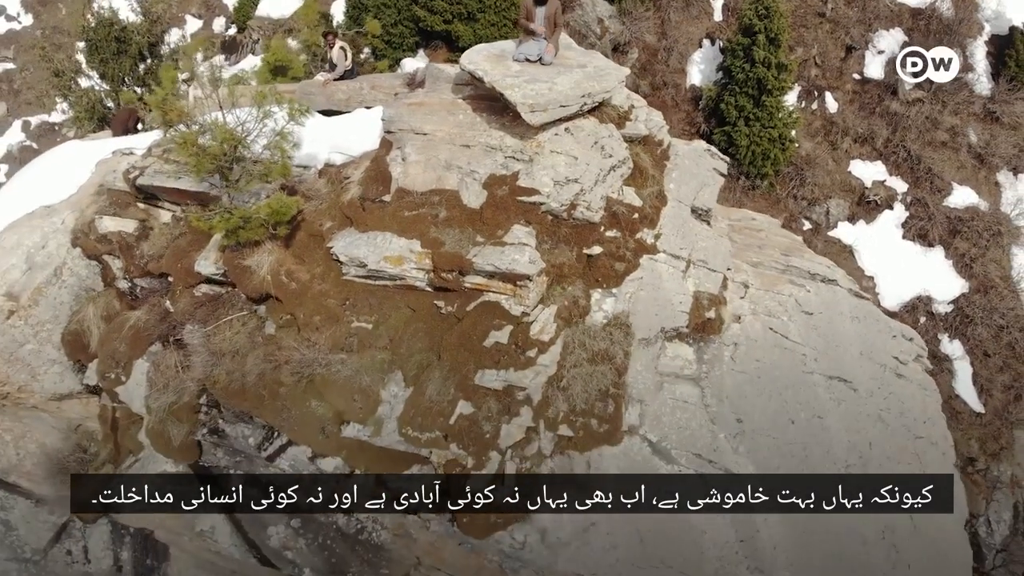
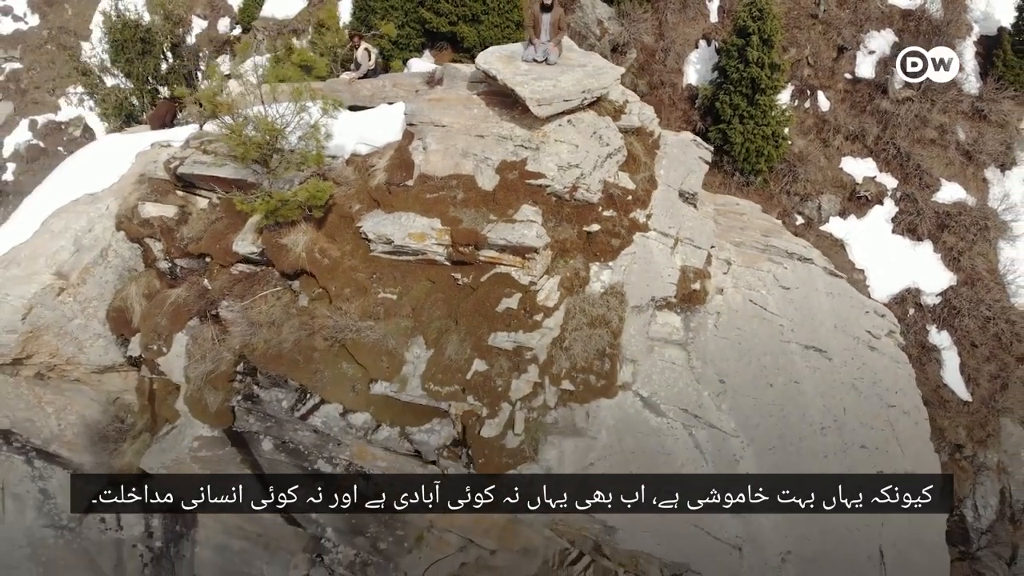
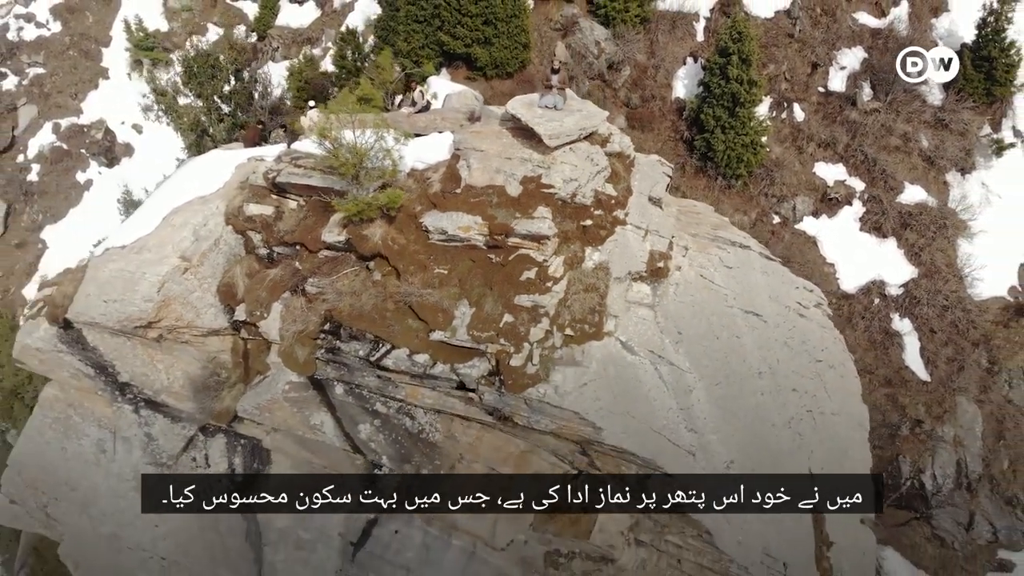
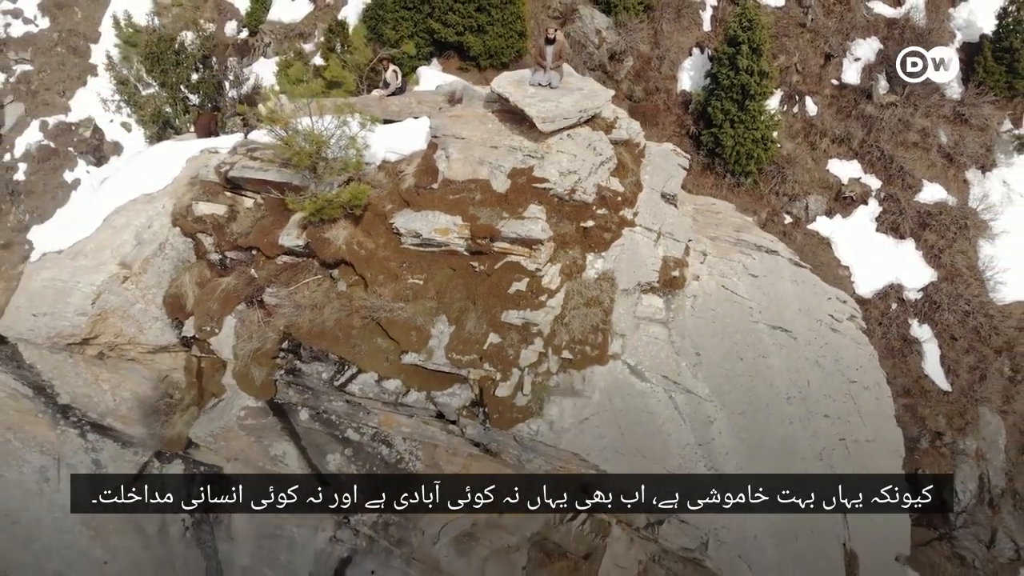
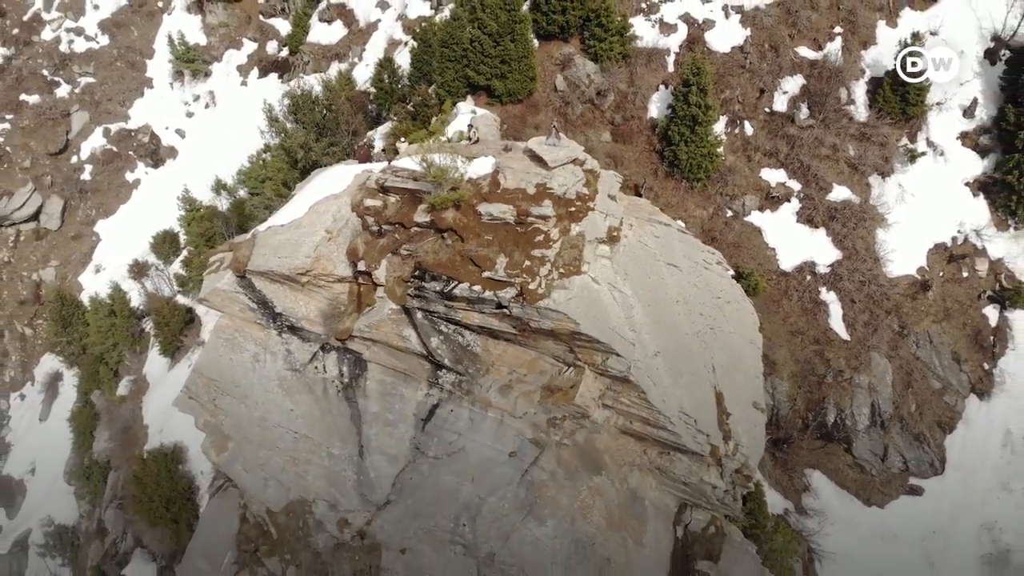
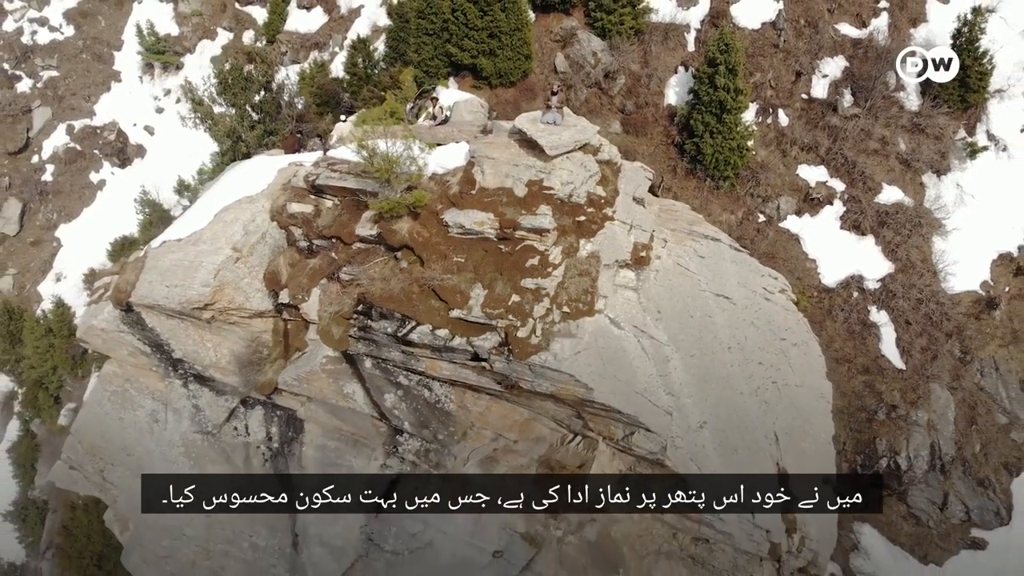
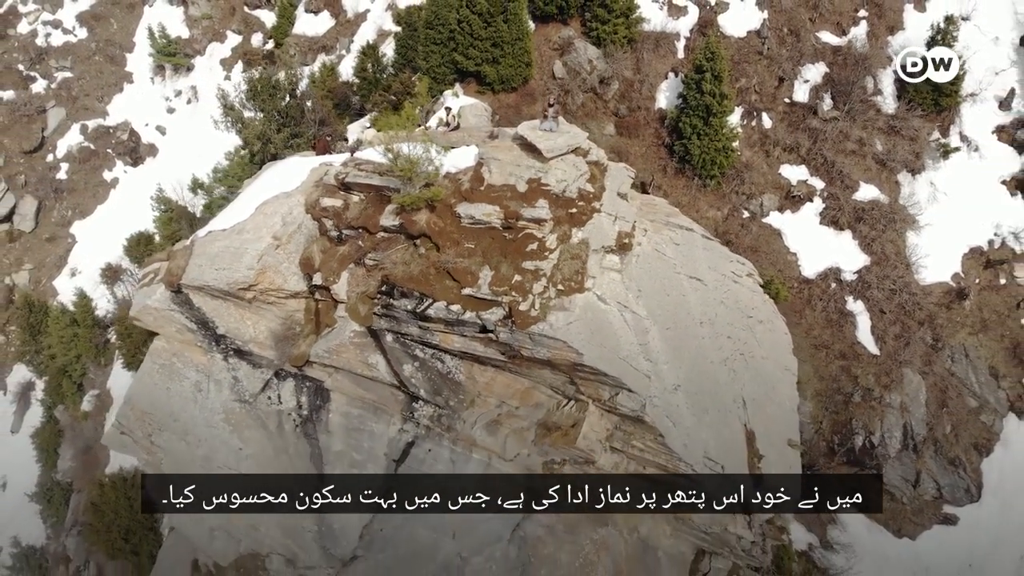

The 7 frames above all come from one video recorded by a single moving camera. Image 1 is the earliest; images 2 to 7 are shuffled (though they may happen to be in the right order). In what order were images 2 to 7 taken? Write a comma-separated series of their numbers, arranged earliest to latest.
2, 4, 3, 6, 7, 5
